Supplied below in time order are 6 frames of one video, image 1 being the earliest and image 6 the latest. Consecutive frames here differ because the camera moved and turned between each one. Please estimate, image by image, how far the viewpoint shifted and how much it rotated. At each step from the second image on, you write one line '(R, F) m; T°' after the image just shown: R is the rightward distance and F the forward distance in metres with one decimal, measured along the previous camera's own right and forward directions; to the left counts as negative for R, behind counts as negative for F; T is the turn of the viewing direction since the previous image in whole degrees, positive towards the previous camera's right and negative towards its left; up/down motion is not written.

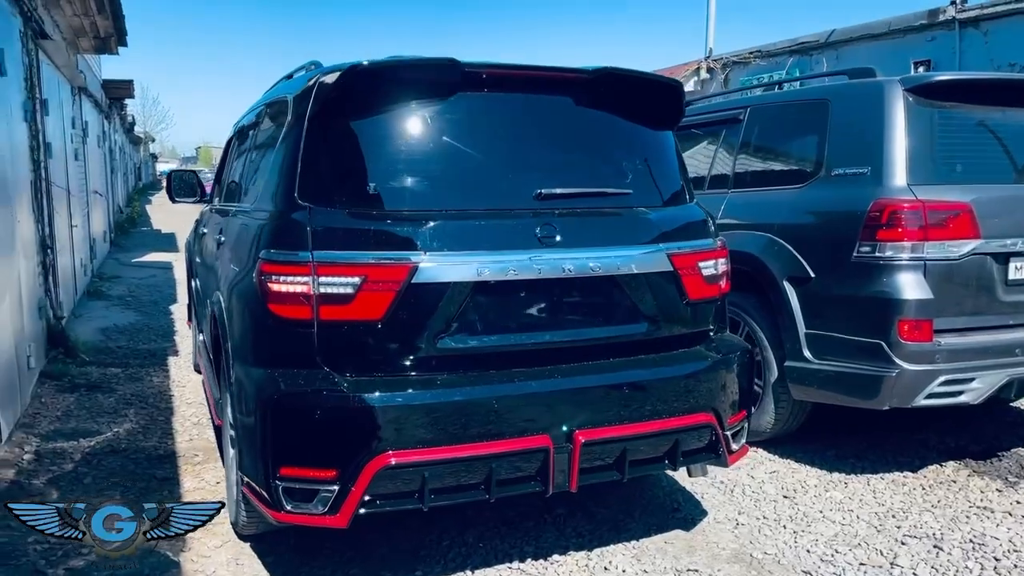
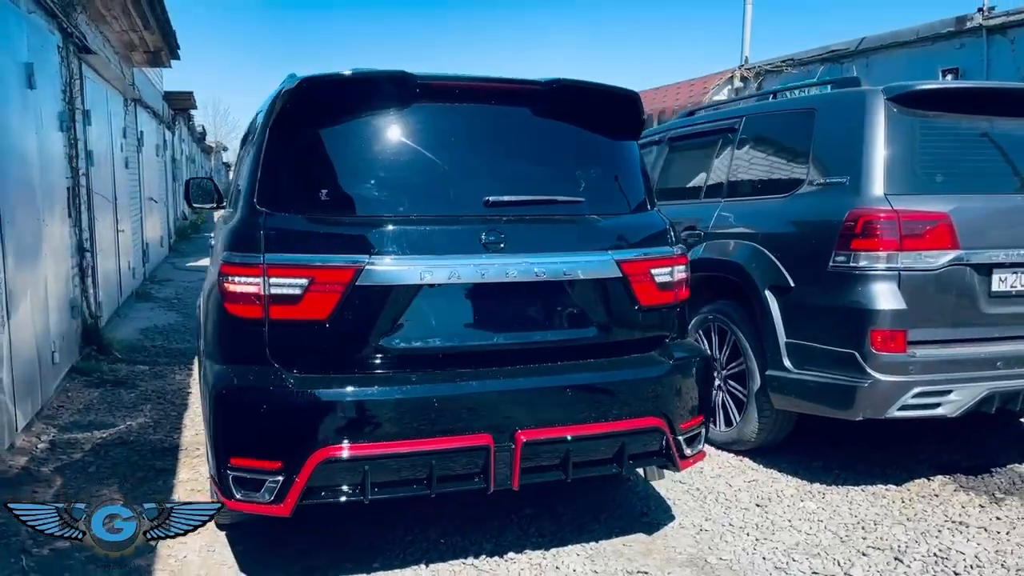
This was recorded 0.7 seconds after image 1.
(+0.3, -0.1) m; -4°
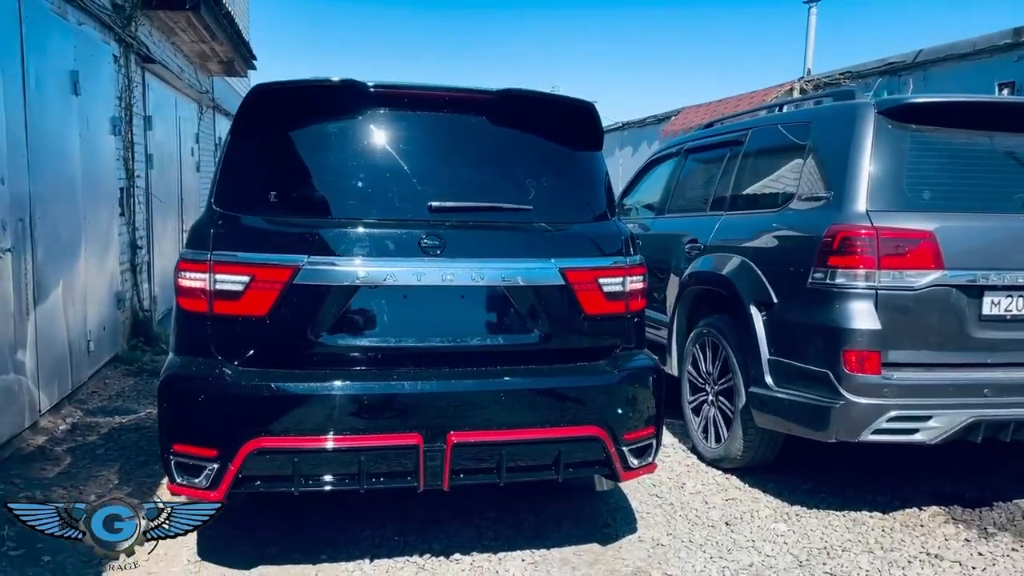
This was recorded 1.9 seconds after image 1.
(+0.5, 0.0) m; -6°
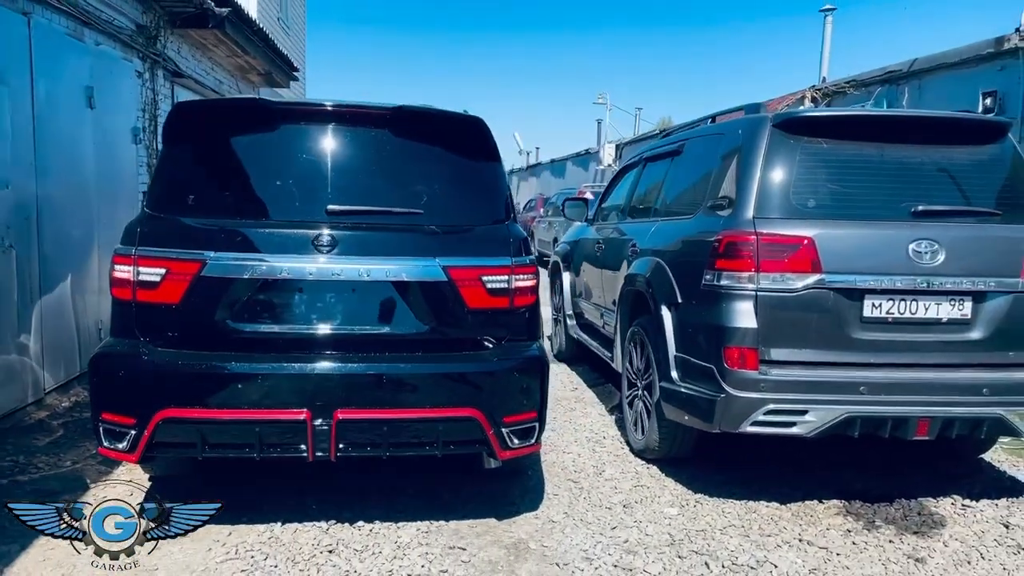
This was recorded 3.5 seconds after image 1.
(+0.7, -0.3) m; -4°
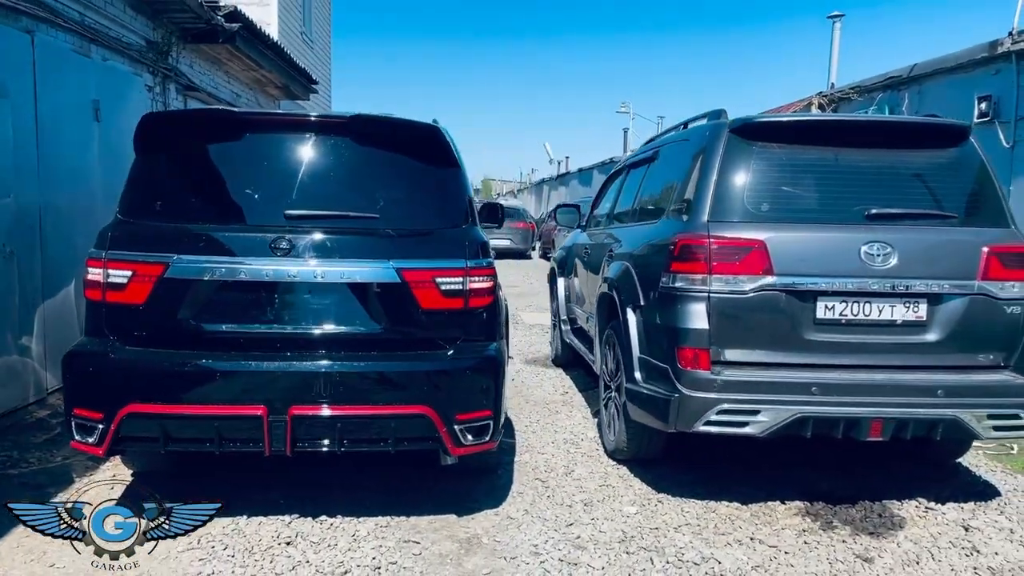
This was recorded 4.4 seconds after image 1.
(+0.3, -0.1) m; -2°
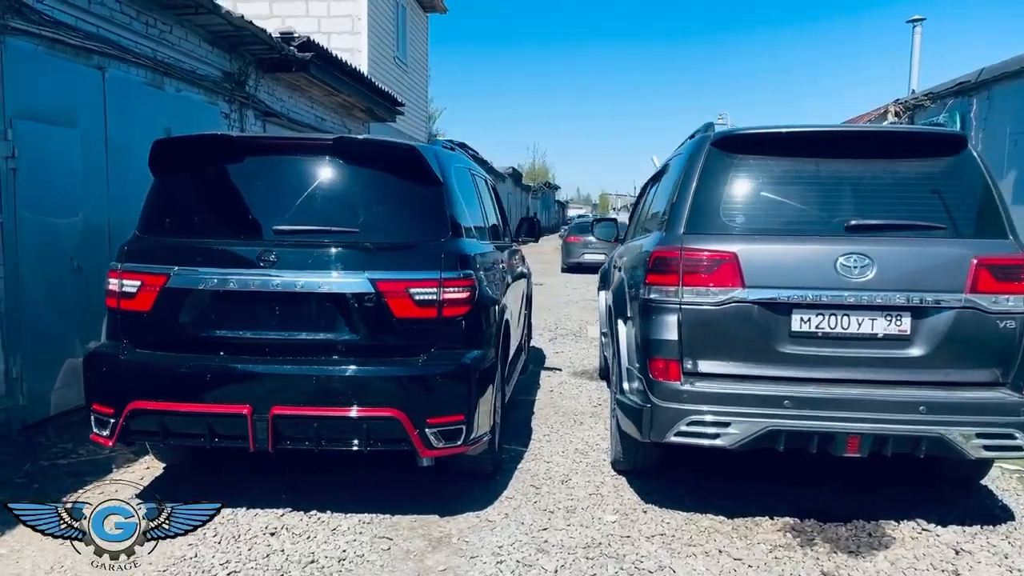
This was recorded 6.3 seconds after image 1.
(+0.6, -0.1) m; -8°
